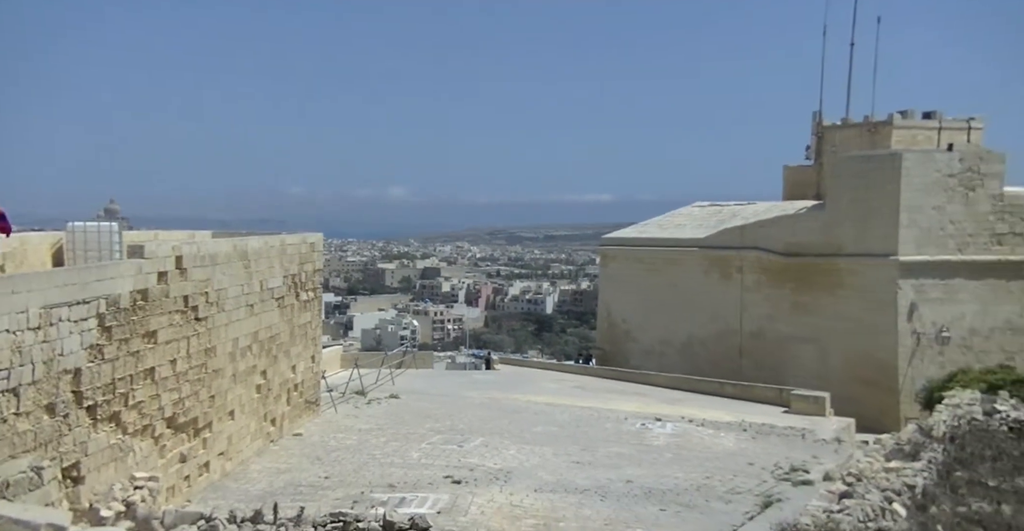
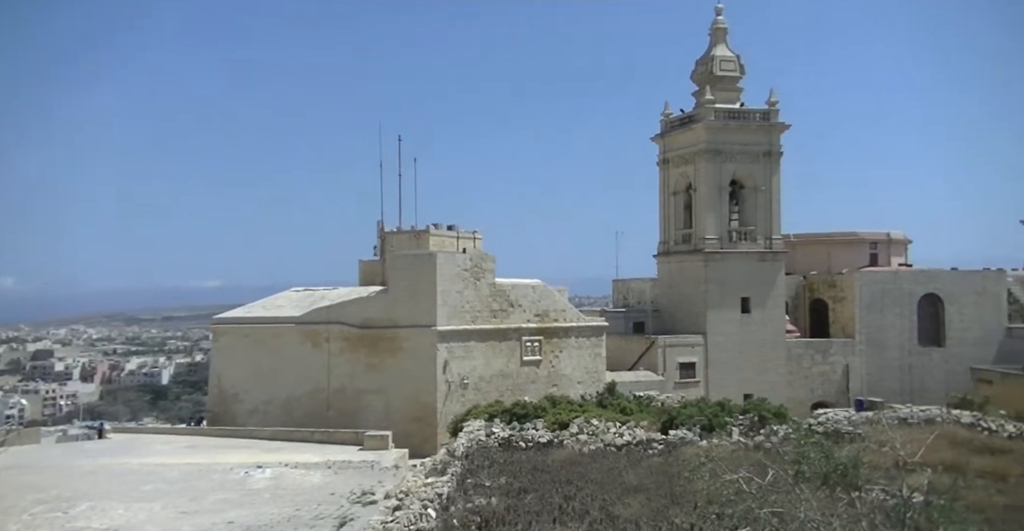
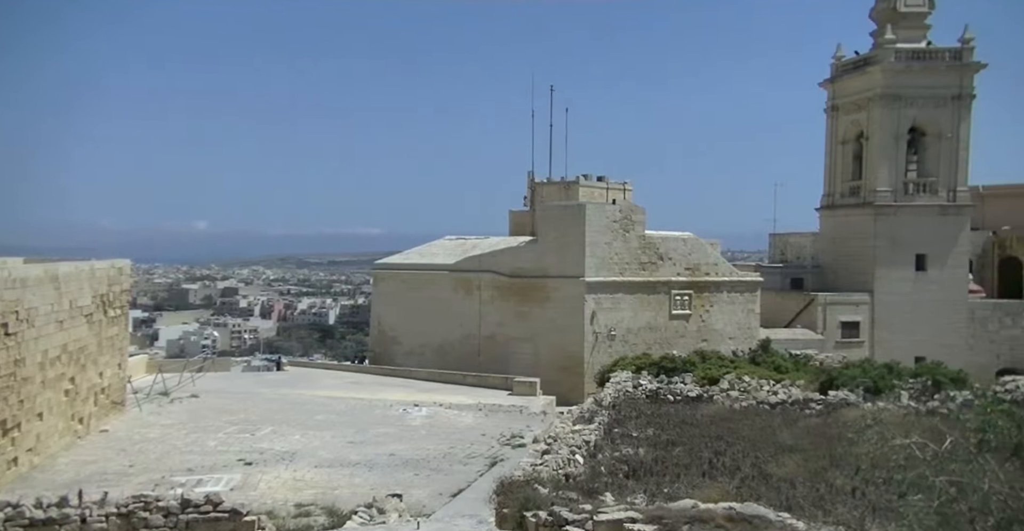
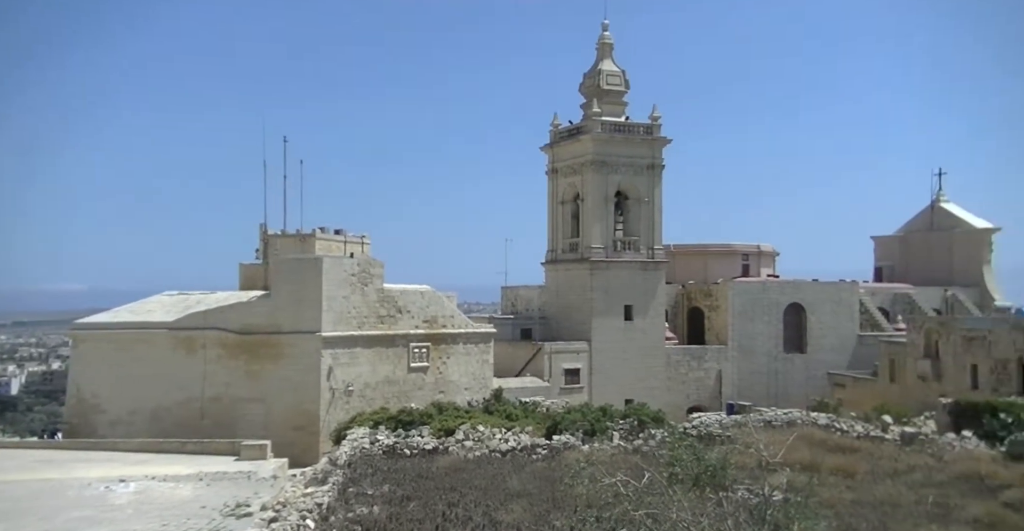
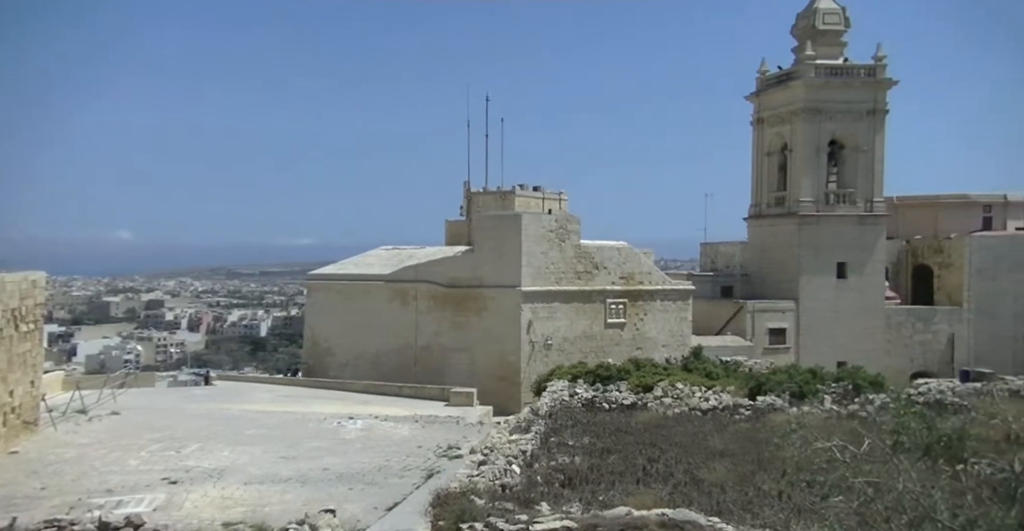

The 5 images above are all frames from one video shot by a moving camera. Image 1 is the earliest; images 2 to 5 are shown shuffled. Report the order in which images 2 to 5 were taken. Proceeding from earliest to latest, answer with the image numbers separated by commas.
3, 5, 2, 4
